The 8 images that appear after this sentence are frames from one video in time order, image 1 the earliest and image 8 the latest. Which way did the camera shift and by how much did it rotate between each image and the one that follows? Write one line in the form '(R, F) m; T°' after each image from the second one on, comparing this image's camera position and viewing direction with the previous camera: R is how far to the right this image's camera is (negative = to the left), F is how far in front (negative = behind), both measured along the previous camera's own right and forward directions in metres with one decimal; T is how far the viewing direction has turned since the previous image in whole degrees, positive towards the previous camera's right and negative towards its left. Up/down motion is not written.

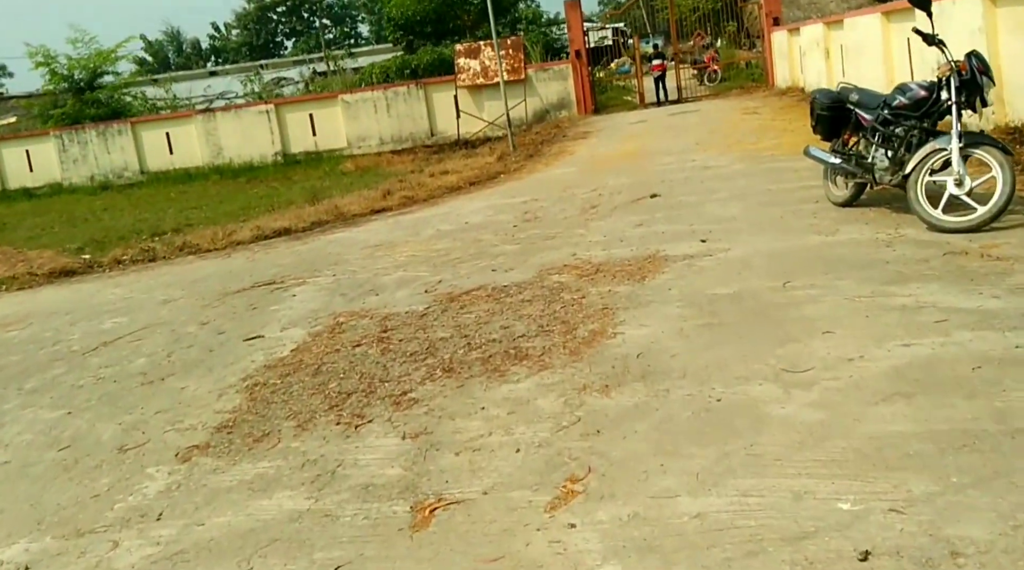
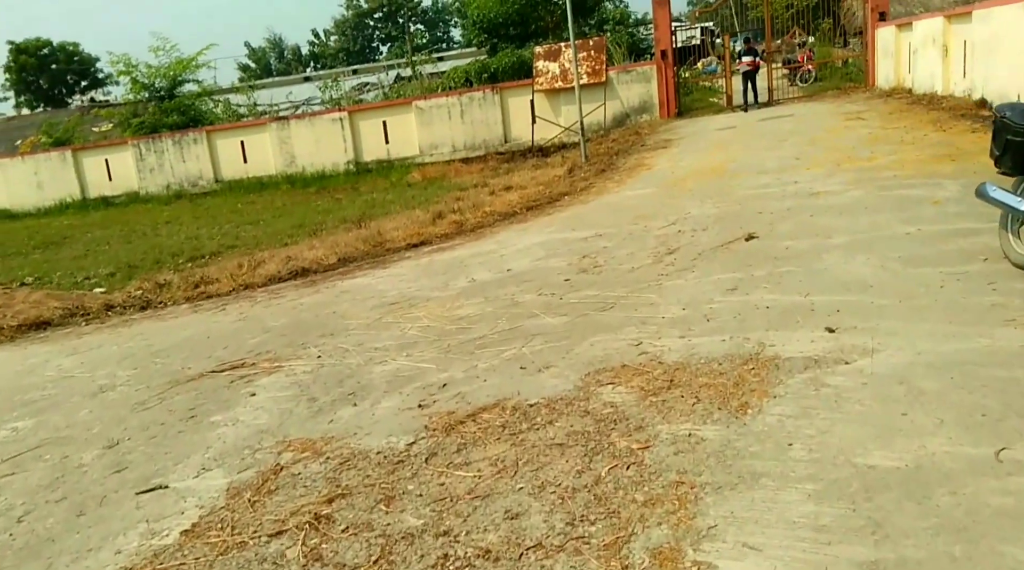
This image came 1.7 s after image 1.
(+0.2, +2.0) m; -5°
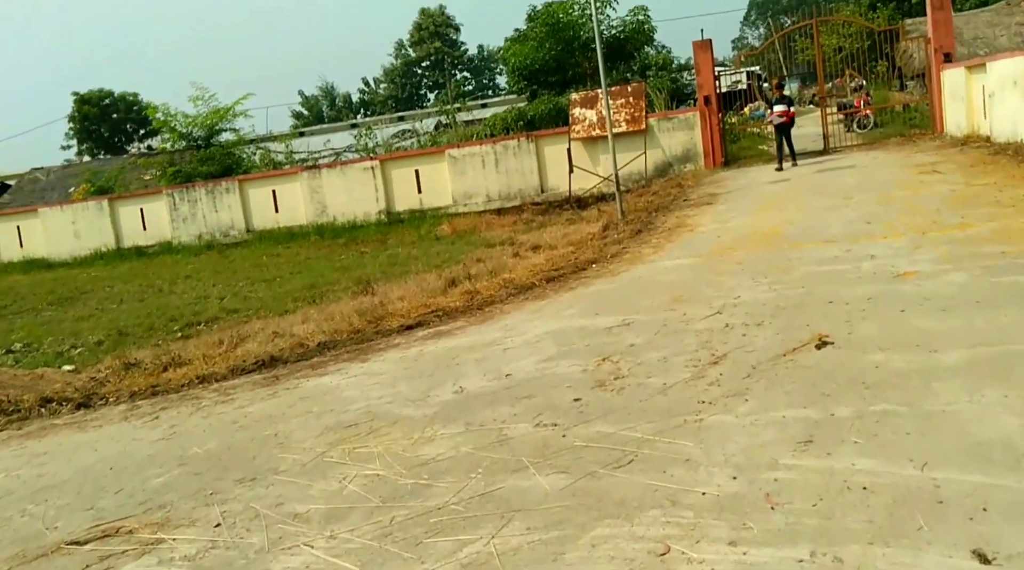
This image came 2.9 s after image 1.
(+0.3, +1.6) m; -3°
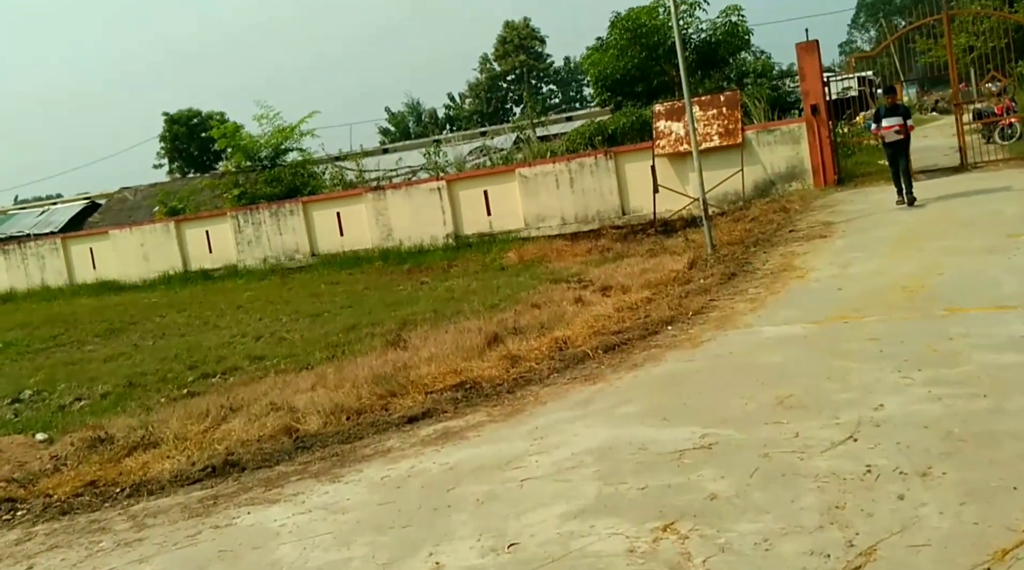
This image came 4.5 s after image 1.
(+0.3, +2.1) m; -5°
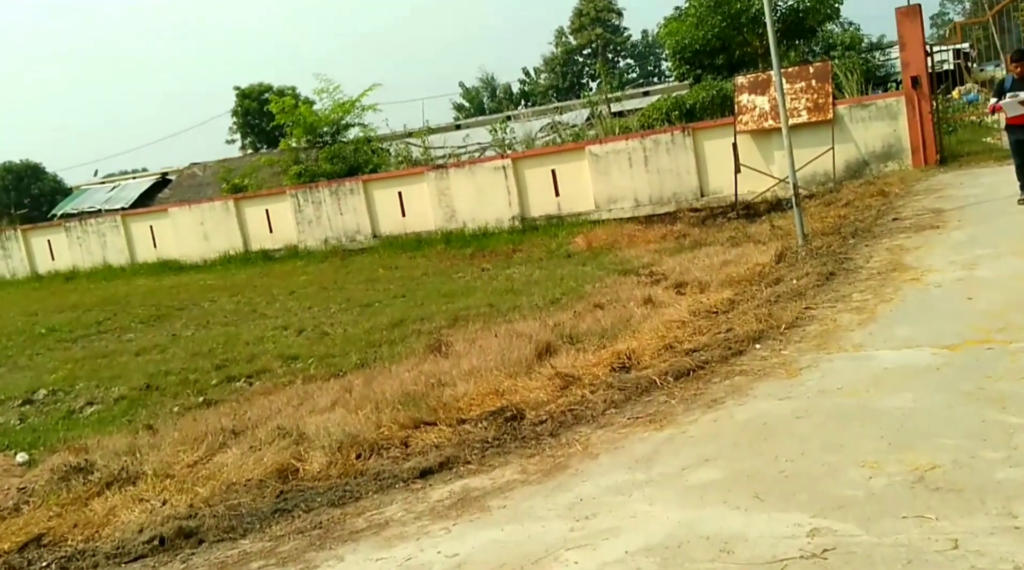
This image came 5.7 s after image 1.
(+0.2, +1.4) m; -4°
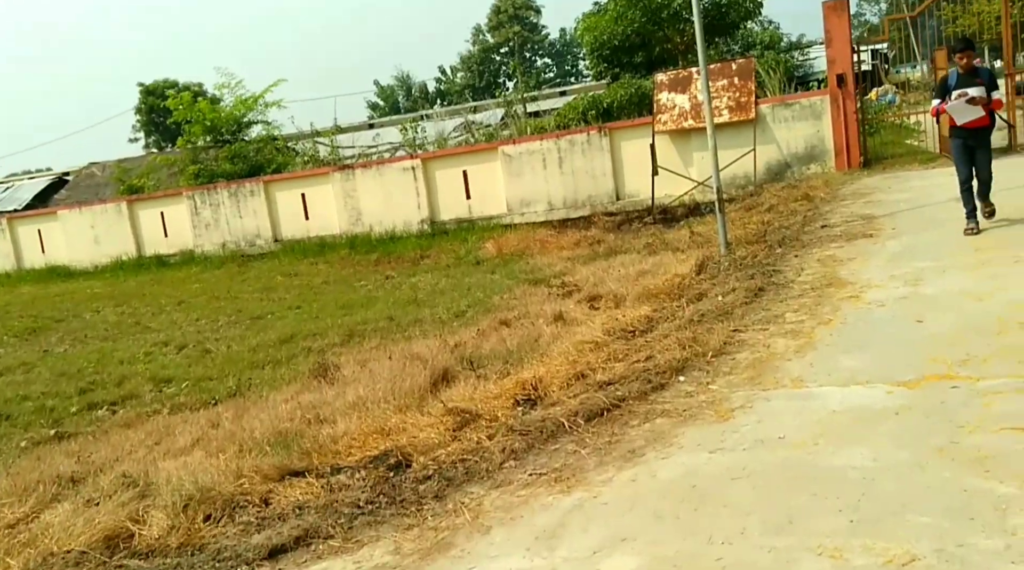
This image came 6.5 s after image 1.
(+0.2, +0.9) m; +5°
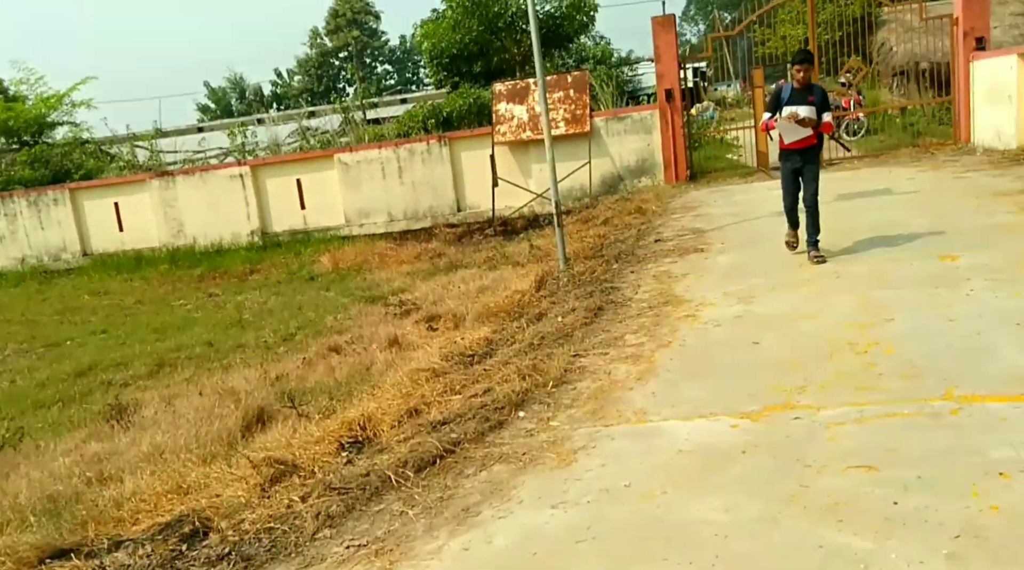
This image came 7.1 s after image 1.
(+0.1, +0.6) m; +9°
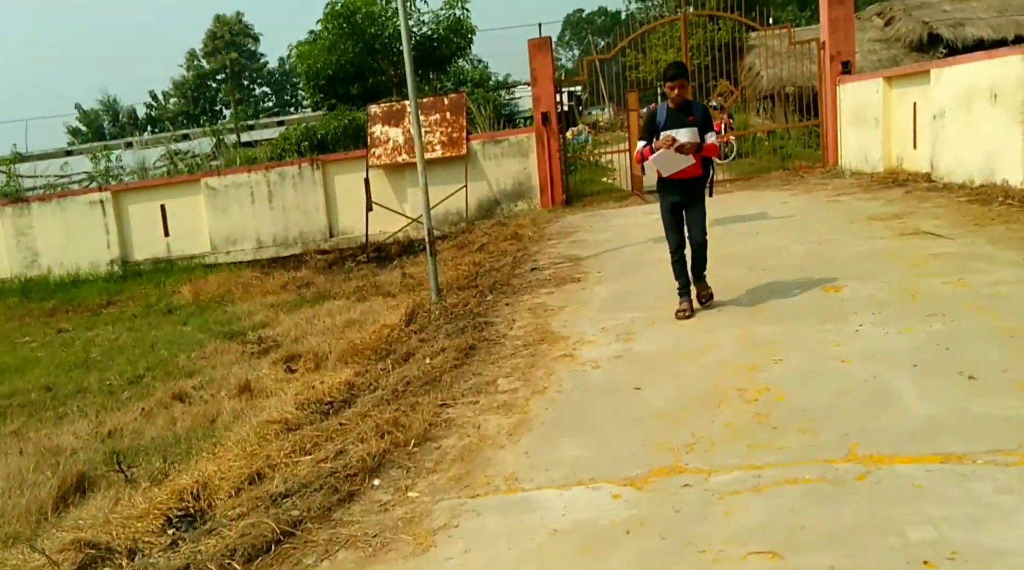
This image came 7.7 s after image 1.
(+0.1, +0.6) m; +7°
